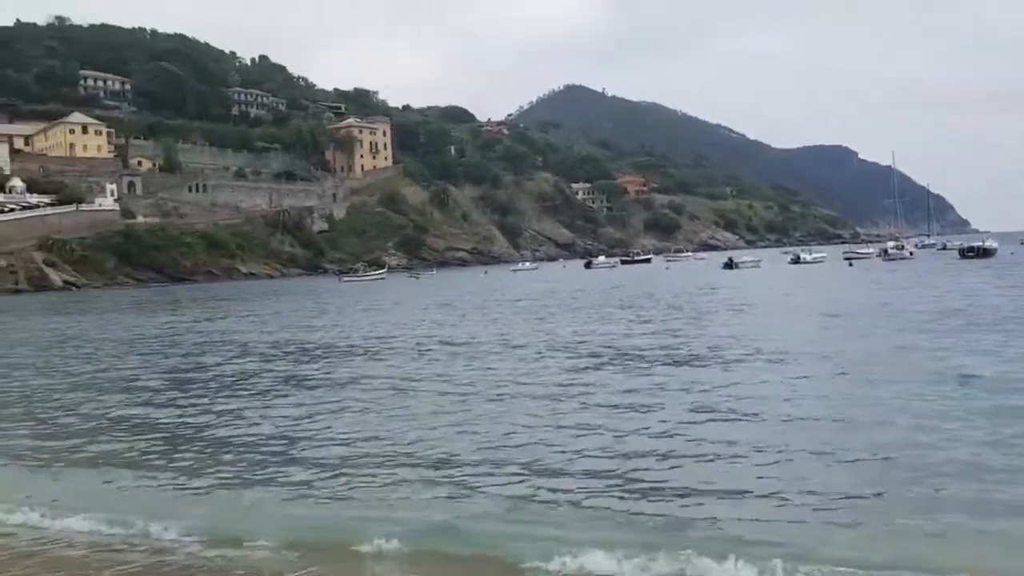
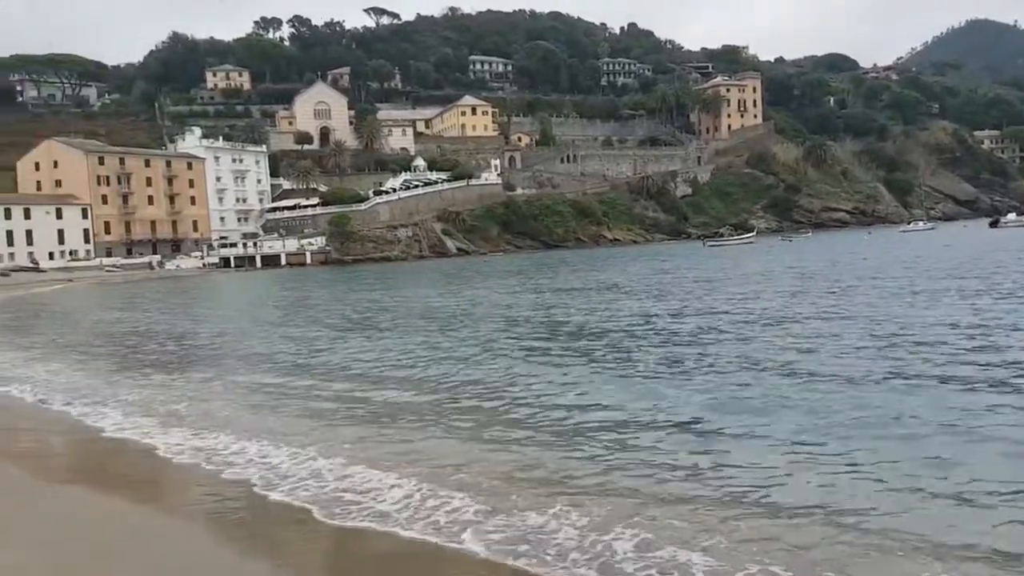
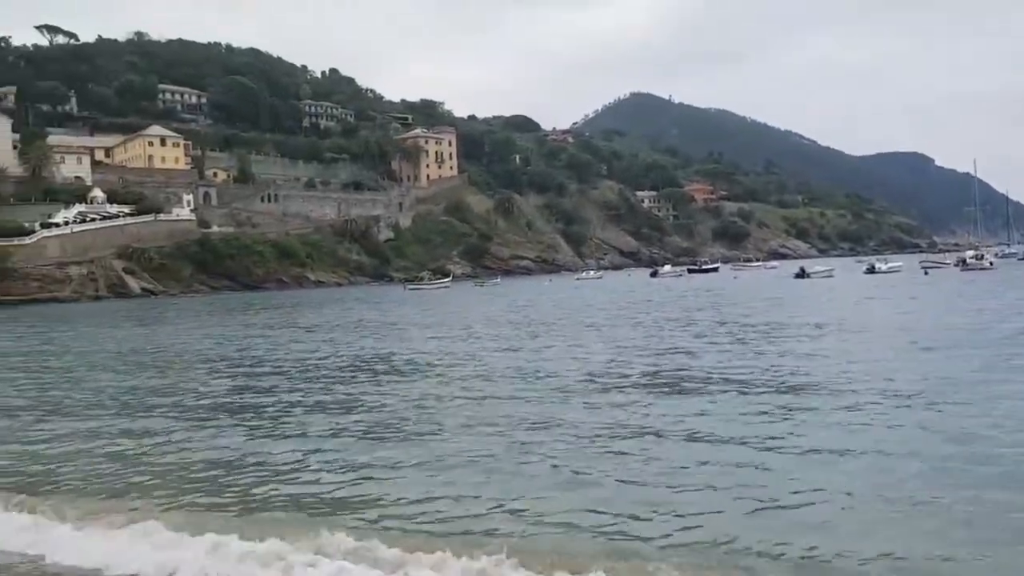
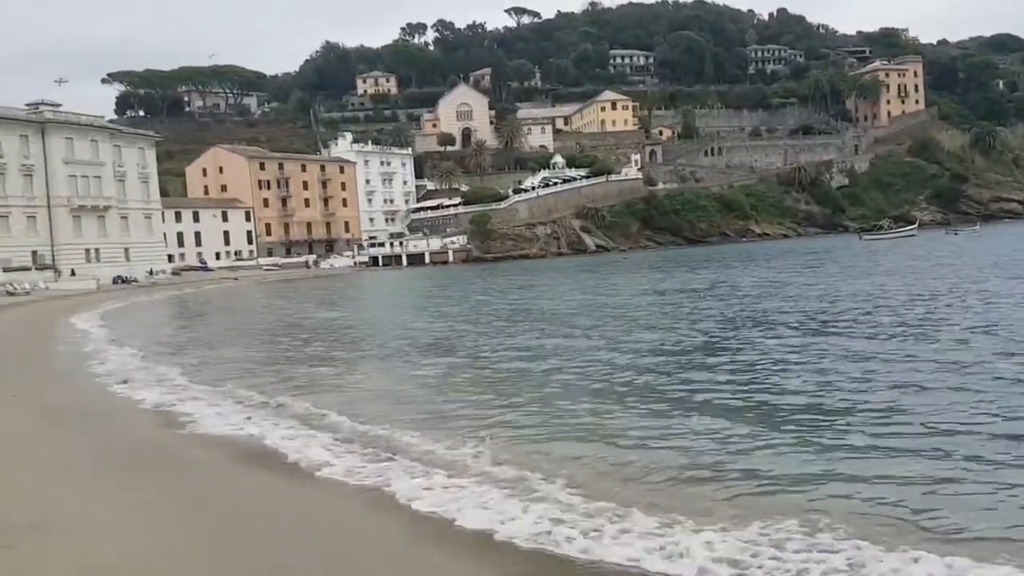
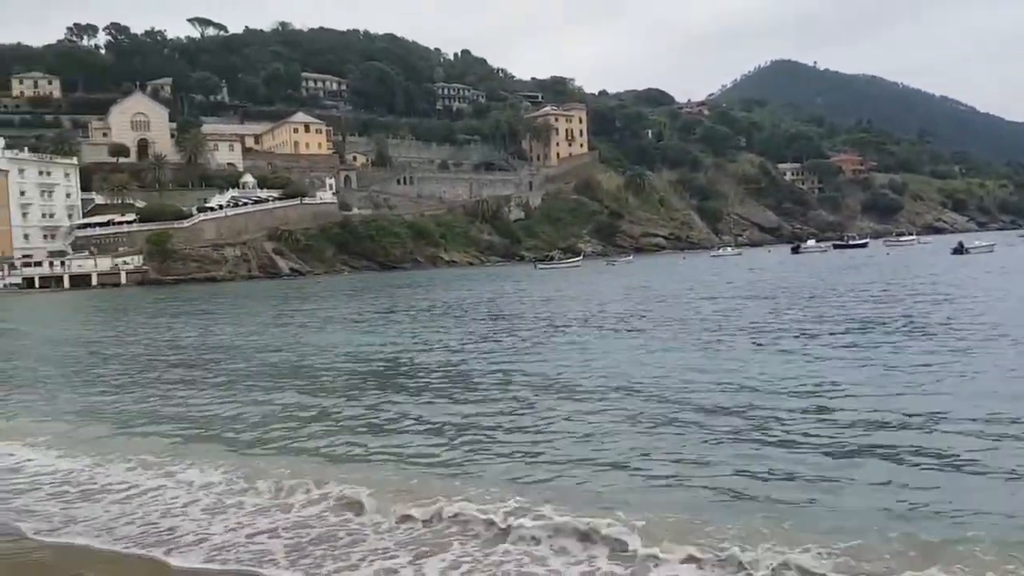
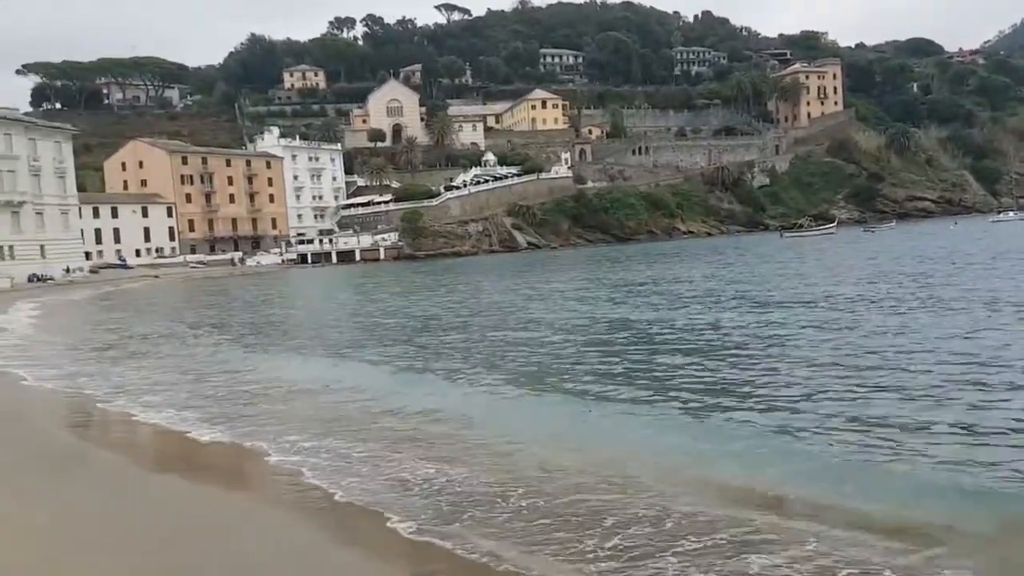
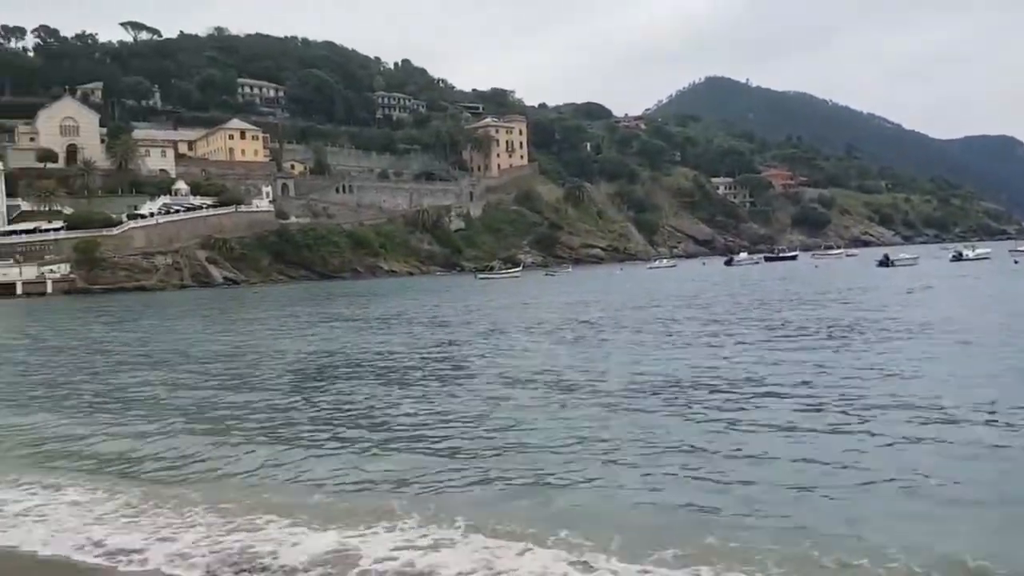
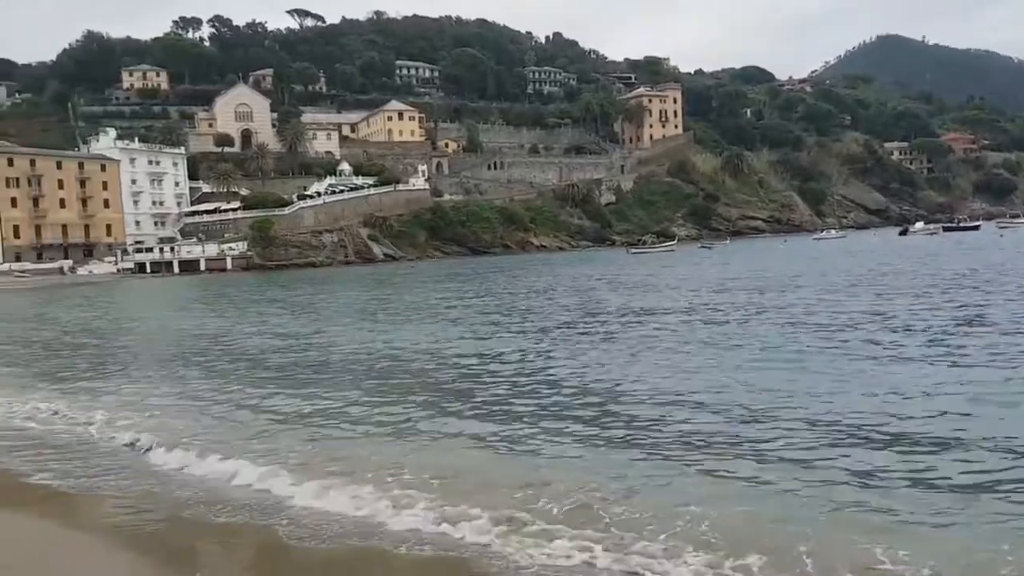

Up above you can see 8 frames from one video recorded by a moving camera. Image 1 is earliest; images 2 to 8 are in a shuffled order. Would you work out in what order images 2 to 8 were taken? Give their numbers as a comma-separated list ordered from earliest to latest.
3, 7, 5, 8, 2, 6, 4
